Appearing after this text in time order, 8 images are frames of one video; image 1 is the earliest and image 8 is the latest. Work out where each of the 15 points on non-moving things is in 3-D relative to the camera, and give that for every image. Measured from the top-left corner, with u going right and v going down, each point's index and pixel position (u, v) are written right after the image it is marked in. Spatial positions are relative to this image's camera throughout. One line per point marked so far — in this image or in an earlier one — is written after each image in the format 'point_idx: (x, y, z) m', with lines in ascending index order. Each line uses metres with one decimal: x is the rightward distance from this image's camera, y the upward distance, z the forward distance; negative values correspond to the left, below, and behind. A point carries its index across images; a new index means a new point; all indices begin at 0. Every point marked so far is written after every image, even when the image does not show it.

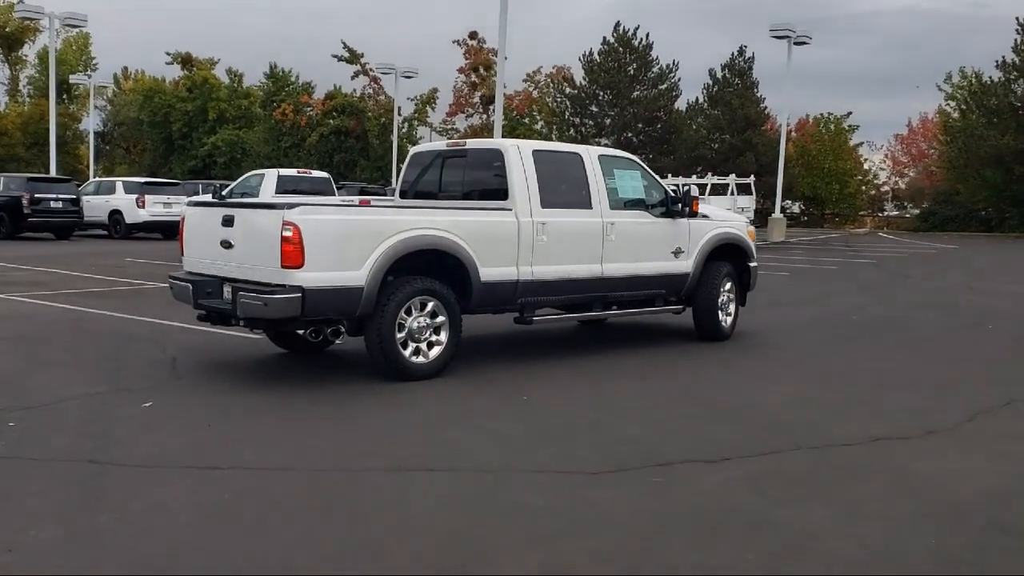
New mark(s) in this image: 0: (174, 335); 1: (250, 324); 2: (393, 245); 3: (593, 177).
0: (-3.8, -0.6, +10.4) m
1: (-2.3, -0.3, +8.1) m
2: (-1.1, +0.4, +8.2) m
3: (+0.9, +1.2, +9.8) m
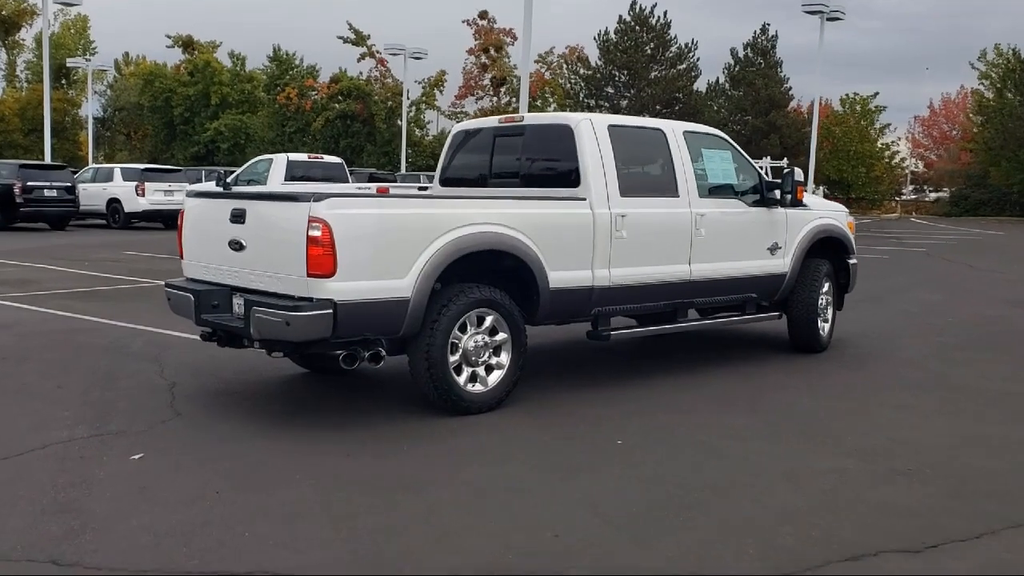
0: (-3.2, -0.6, +8.7) m
1: (-1.7, -0.4, +6.4) m
2: (-0.5, +0.3, +6.5) m
3: (+1.5, +1.1, +8.1) m
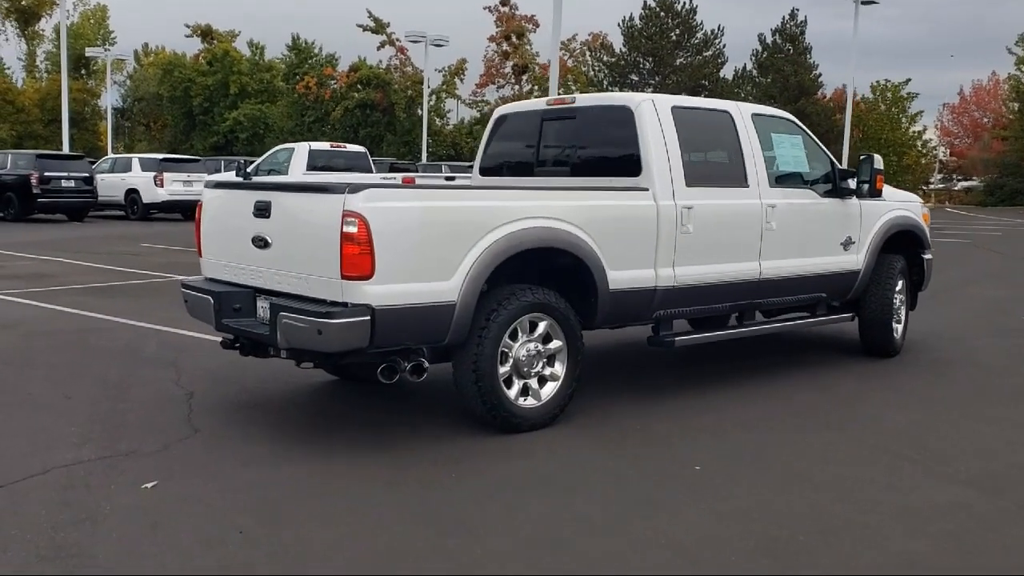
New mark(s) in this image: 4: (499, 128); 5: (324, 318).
0: (-2.8, -0.6, +8.1) m
1: (-1.3, -0.4, +5.7) m
2: (-0.1, +0.3, +5.7) m
3: (+1.9, +1.1, +7.3) m
4: (-0.1, +1.4, +7.9) m
5: (-1.1, -0.2, +5.3) m
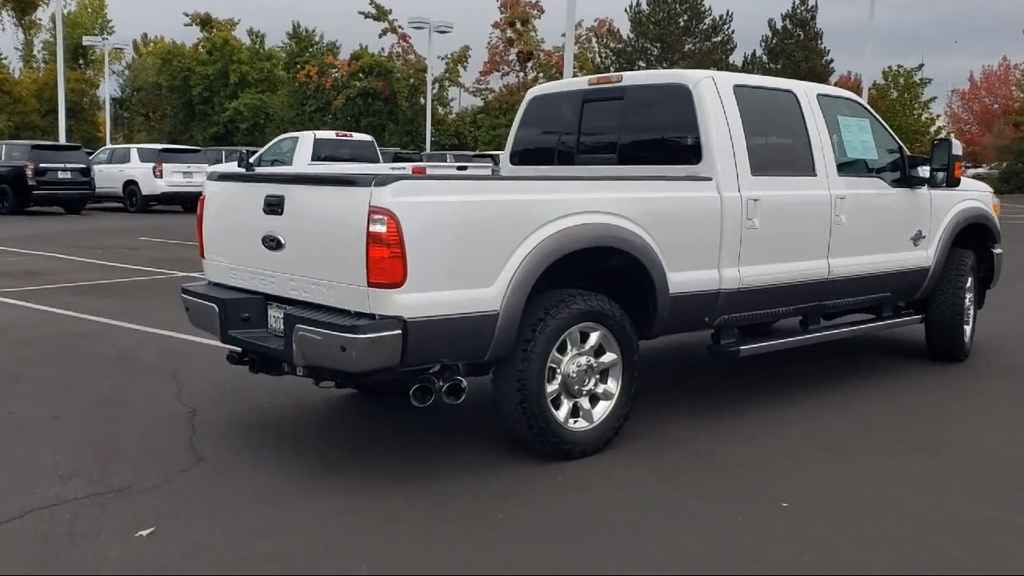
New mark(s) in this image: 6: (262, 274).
0: (-2.5, -0.6, +7.3) m
1: (-1.1, -0.5, +5.0) m
2: (+0.2, +0.2, +5.0) m
3: (+2.1, +1.1, +6.5) m
4: (+0.2, +1.4, +7.1) m
5: (-0.8, -0.2, +4.5) m
6: (-1.4, +0.1, +5.2) m
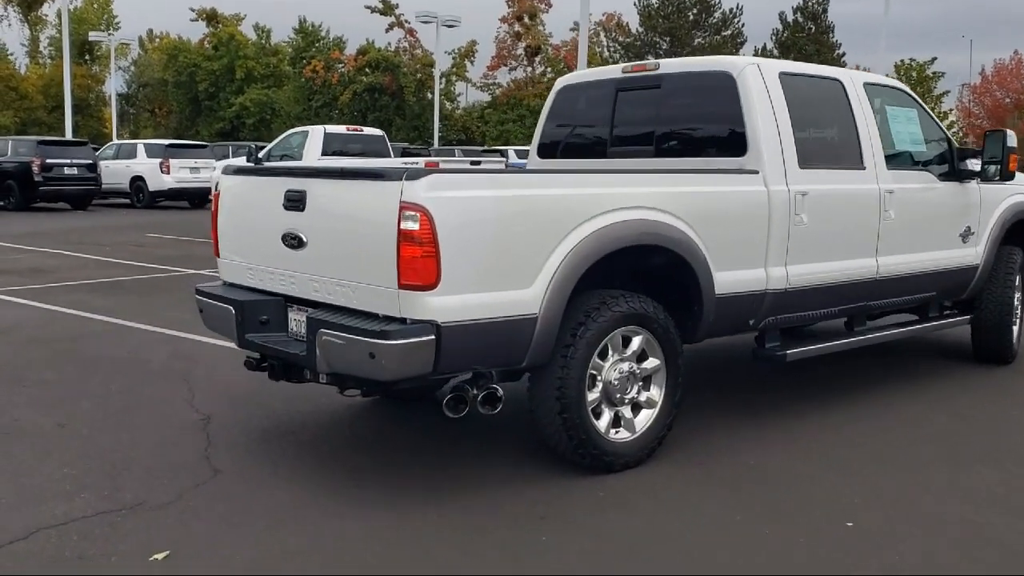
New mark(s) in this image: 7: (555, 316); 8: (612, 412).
0: (-2.3, -0.6, +7.0) m
1: (-0.9, -0.5, +4.6) m
2: (+0.4, +0.2, +4.6) m
3: (+2.3, +1.1, +6.2) m
4: (+0.4, +1.4, +6.8) m
5: (-0.6, -0.2, +4.2) m
6: (-1.2, +0.1, +4.9) m
7: (+0.2, -0.1, +4.5) m
8: (+0.5, -0.7, +4.9) m
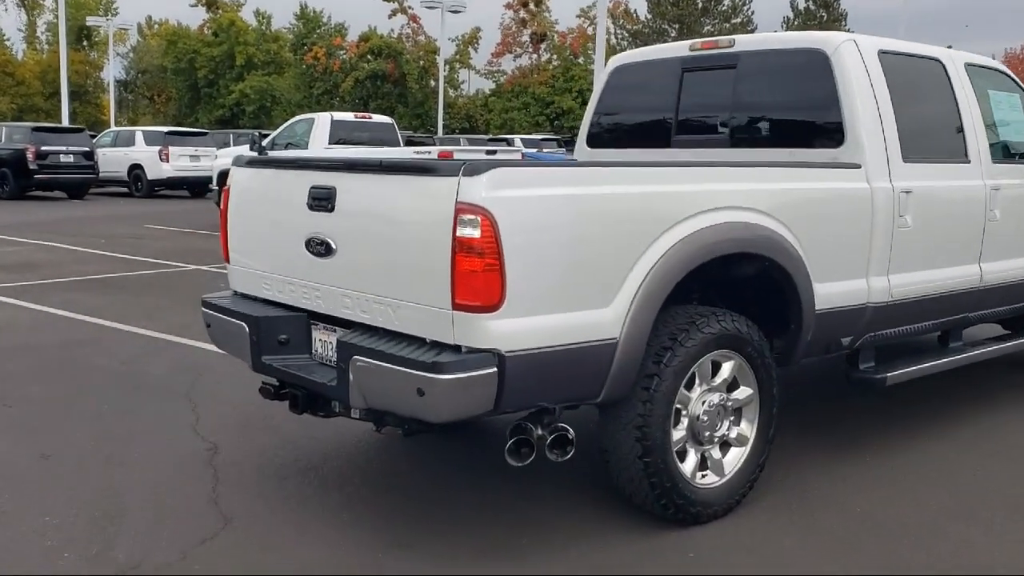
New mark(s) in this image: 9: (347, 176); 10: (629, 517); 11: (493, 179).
0: (-2.0, -0.7, +6.2) m
1: (-0.6, -0.5, +3.8) m
2: (+0.7, +0.2, +3.8) m
3: (+2.6, +1.1, +5.4) m
4: (+0.7, +1.3, +6.0) m
5: (-0.3, -0.3, +3.4) m
6: (-0.9, 0.0, +4.1) m
7: (+0.5, -0.2, +3.7) m
8: (+0.8, -0.7, +4.1) m
9: (-0.7, +0.5, +3.9) m
10: (+0.5, -1.0, +4.2) m
11: (-0.1, +0.4, +3.4) m
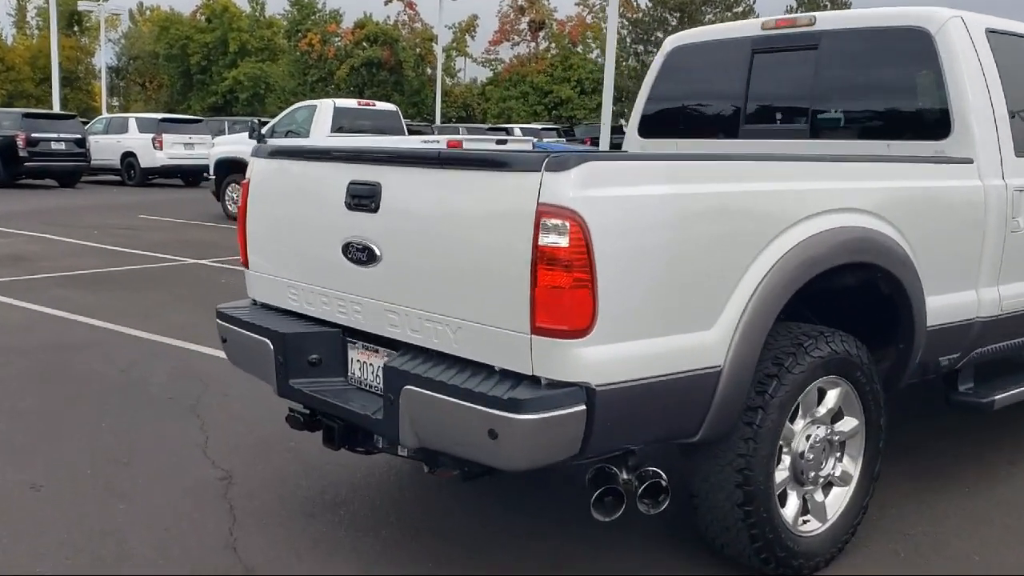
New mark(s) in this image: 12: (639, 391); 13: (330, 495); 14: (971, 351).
0: (-1.7, -0.7, +5.6) m
1: (-0.3, -0.6, +3.2) m
2: (+0.9, +0.1, +3.2) m
3: (+2.9, +1.0, +4.8) m
4: (+0.9, +1.3, +5.4) m
5: (0.0, -0.4, +2.8) m
6: (-0.6, 0.0, +3.5) m
7: (+0.8, -0.3, +3.2) m
8: (+1.1, -0.8, +3.5) m
9: (-0.4, +0.4, +3.3) m
10: (+0.7, -1.1, +3.6) m
11: (+0.2, +0.3, +2.8) m
12: (+0.4, -0.3, +2.9) m
13: (-0.9, -0.9, +4.3) m
14: (+2.1, -0.3, +4.3) m
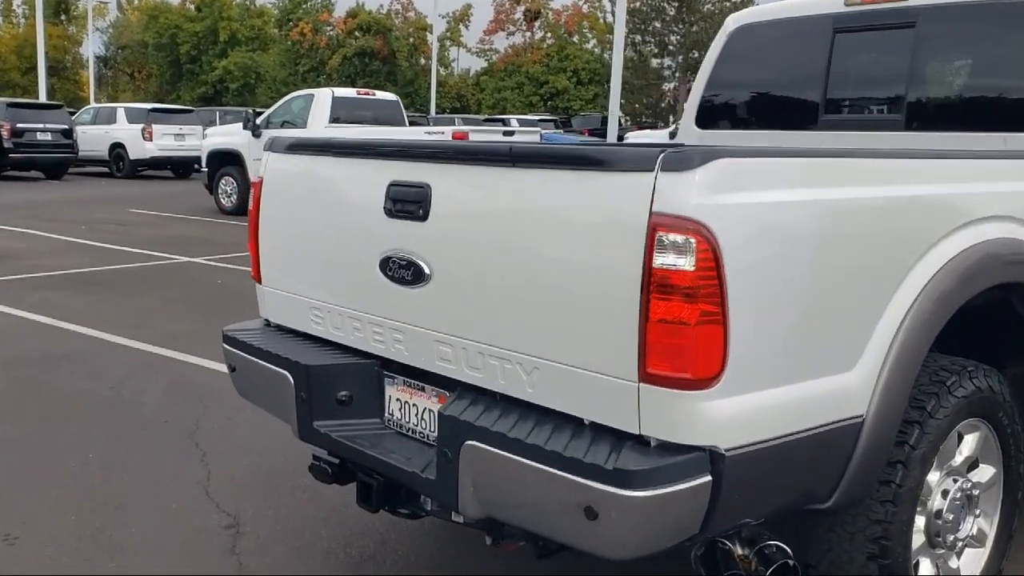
0: (-1.5, -0.7, +4.9) m
1: (-0.1, -0.7, +2.6) m
2: (+1.2, 0.0, +2.6) m
3: (+3.1, +1.0, +4.2) m
4: (+1.1, +1.2, +4.7) m
5: (+0.2, -0.4, +2.2) m
6: (-0.4, -0.1, +2.9) m
7: (+1.0, -0.4, +2.5) m
8: (+1.3, -0.9, +2.9) m
9: (-0.2, +0.3, +2.6) m
10: (+1.0, -1.2, +3.0) m
11: (+0.5, +0.3, +2.1) m
12: (+0.6, -0.4, +2.3) m
13: (-0.7, -1.0, +3.7) m
14: (+2.3, -0.4, +3.7) m
